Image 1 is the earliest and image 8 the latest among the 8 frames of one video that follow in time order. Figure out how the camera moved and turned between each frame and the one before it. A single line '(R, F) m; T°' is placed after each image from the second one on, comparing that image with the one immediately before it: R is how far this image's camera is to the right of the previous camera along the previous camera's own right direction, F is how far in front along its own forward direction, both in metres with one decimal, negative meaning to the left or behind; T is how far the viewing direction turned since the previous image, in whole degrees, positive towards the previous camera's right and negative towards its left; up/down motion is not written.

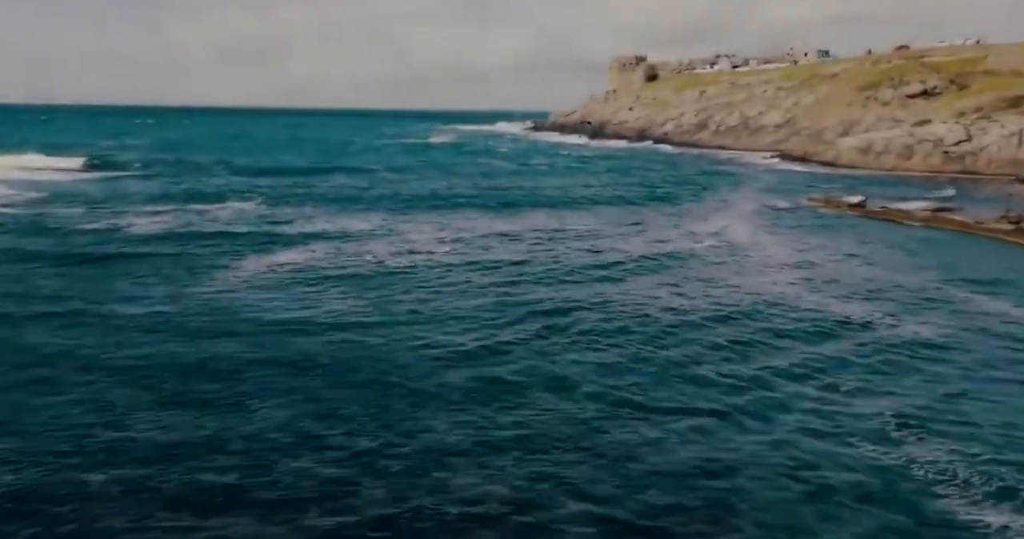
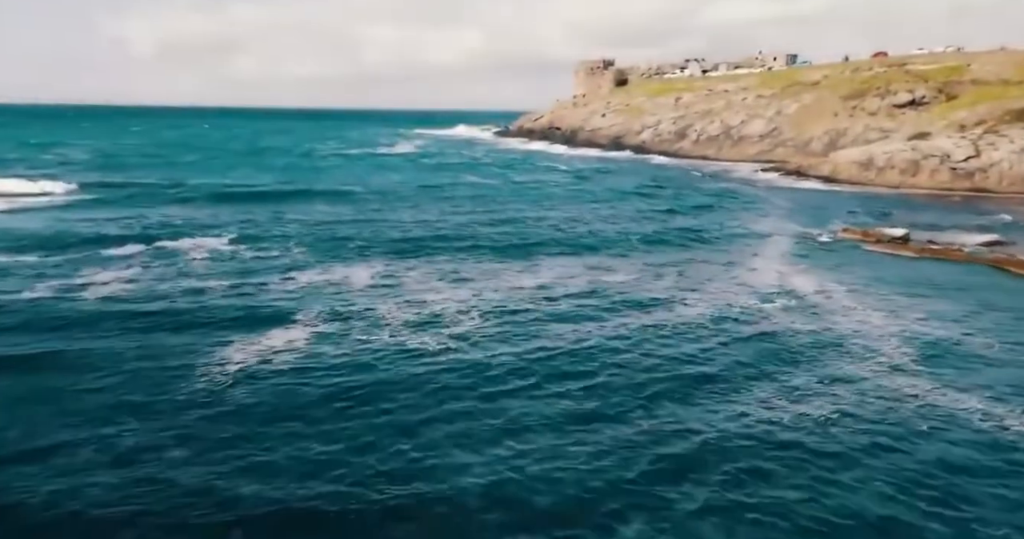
(-2.5, +5.4) m; +3°
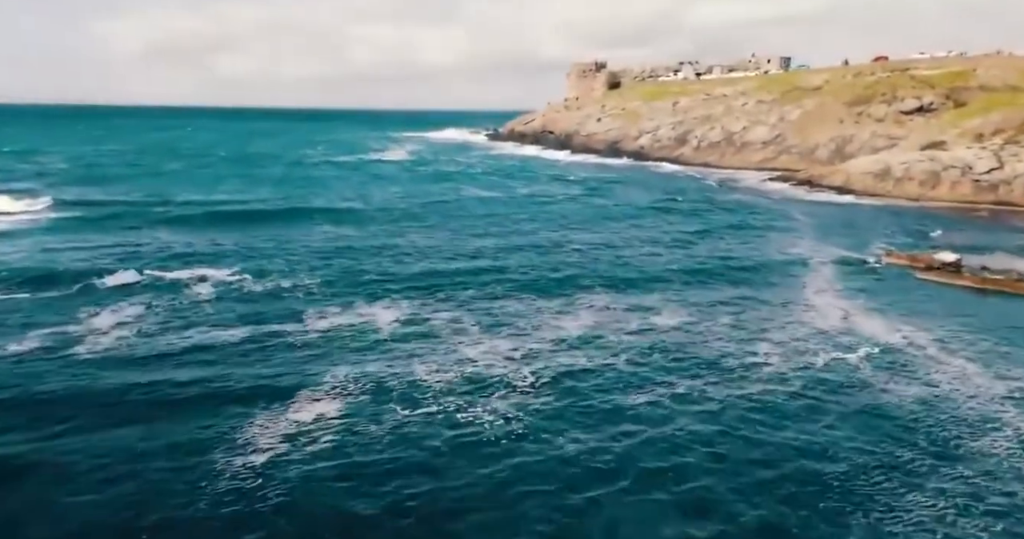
(-1.9, +3.1) m; +1°
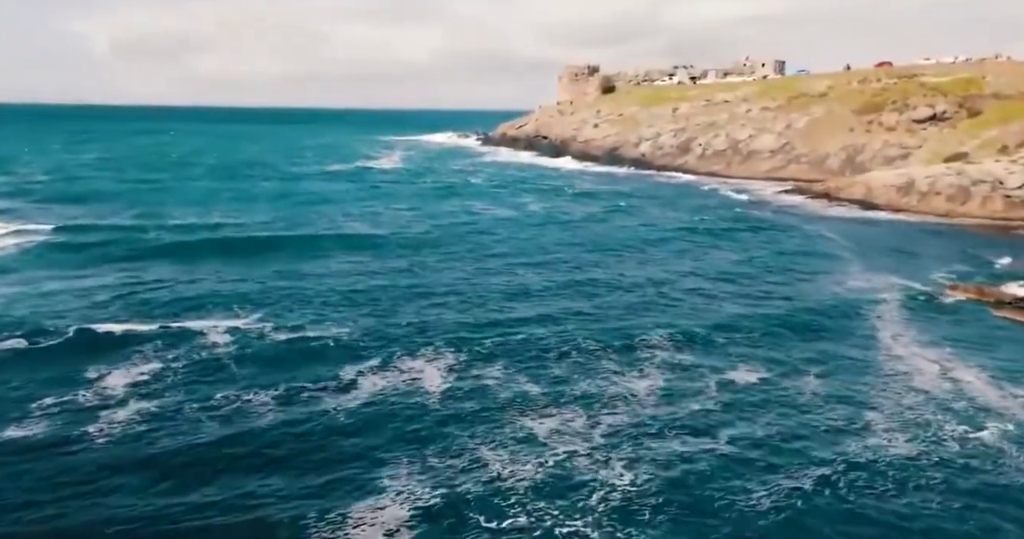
(-2.4, +3.5) m; +1°
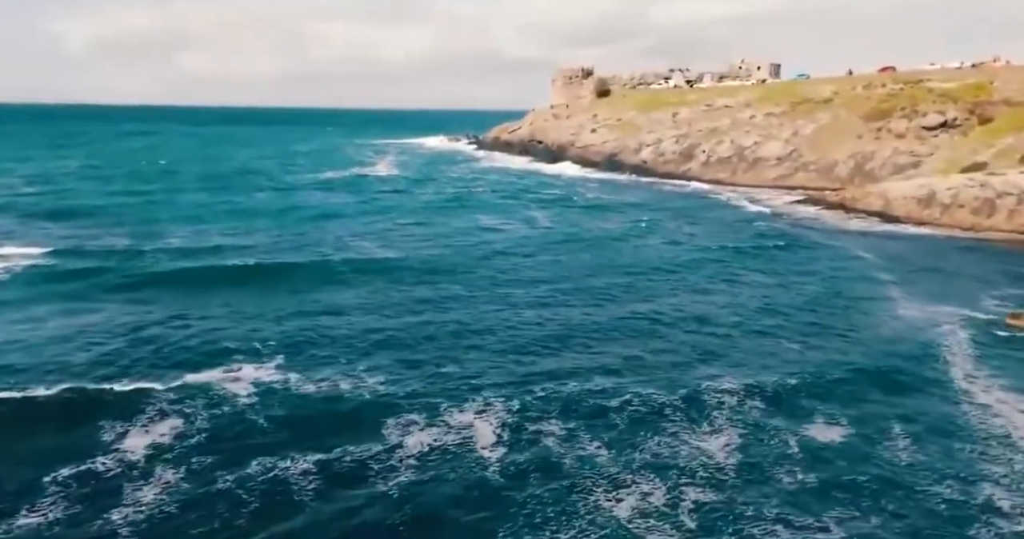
(-2.0, +2.7) m; +1°
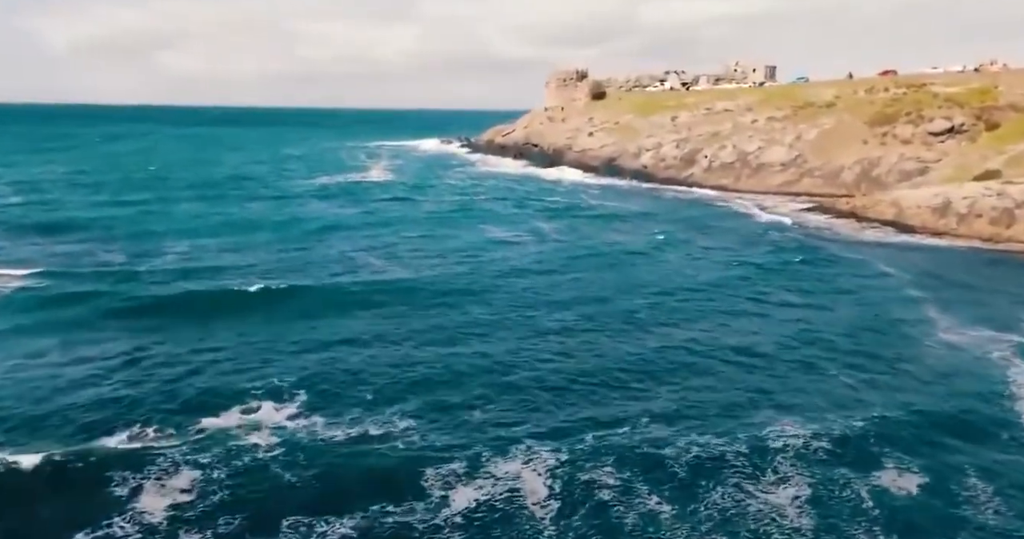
(-1.6, +1.9) m; +1°
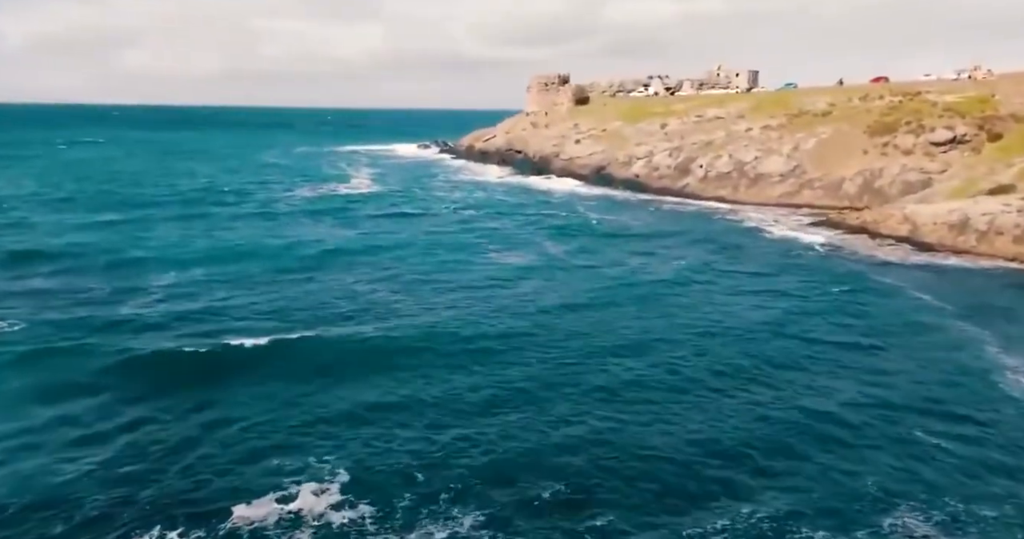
(-2.7, +3.4) m; +2°
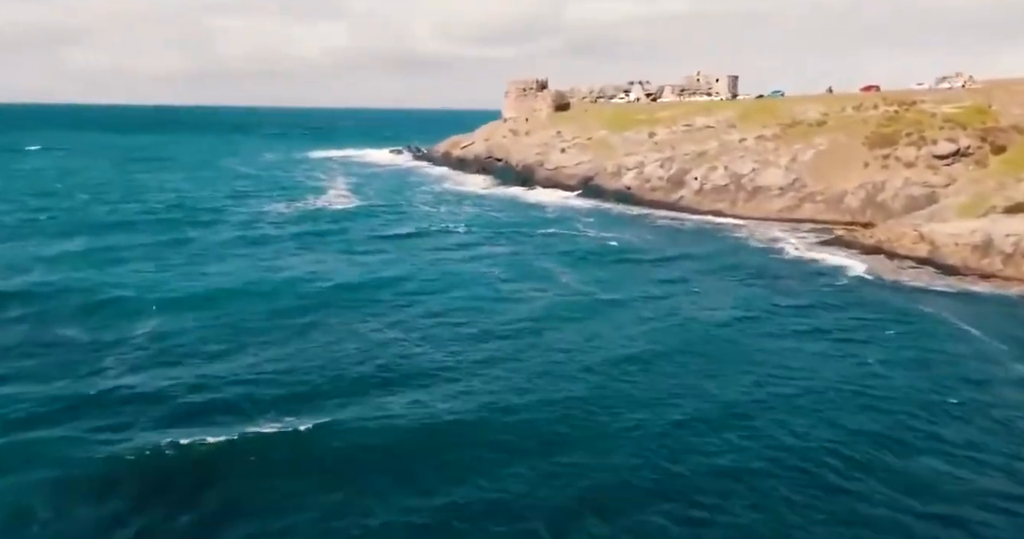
(-3.2, +4.0) m; +2°
